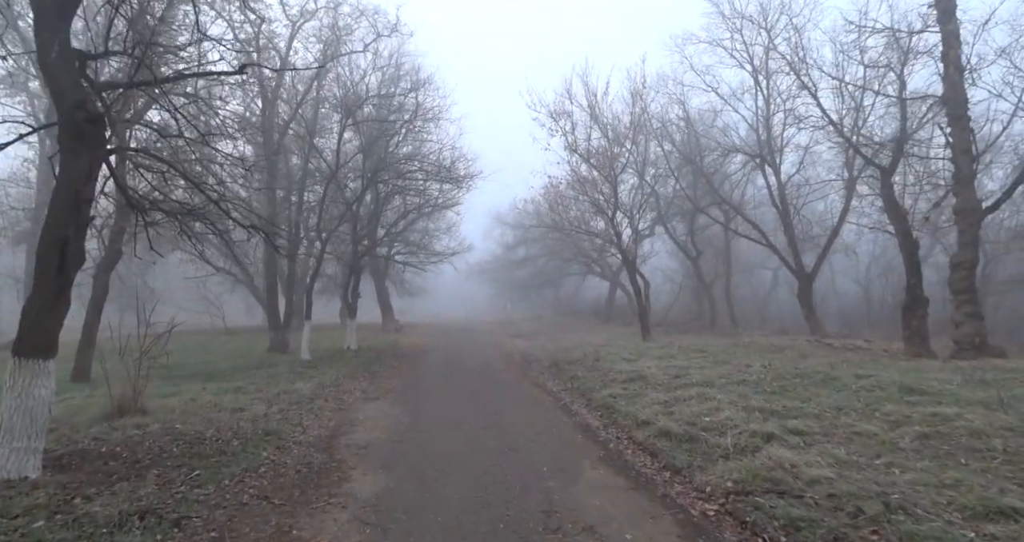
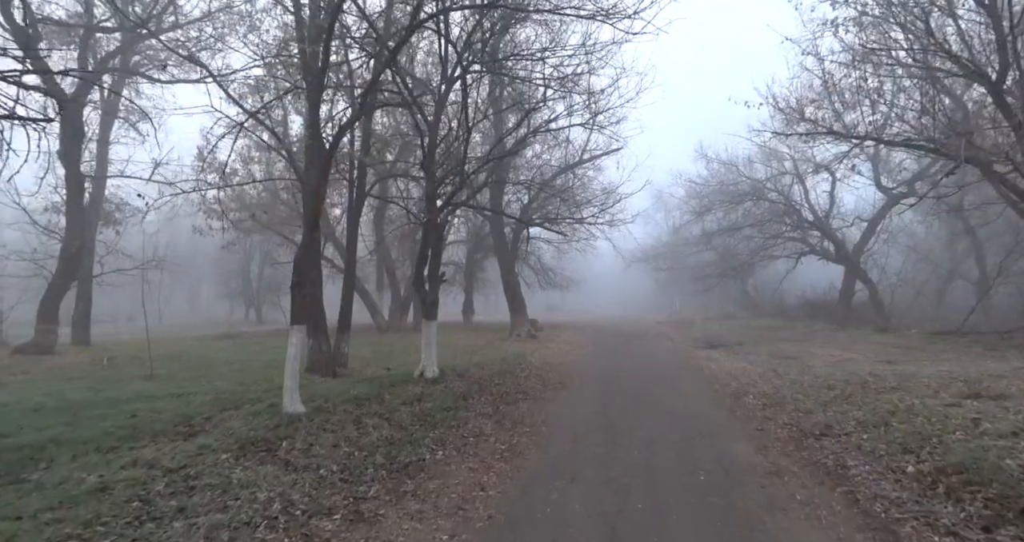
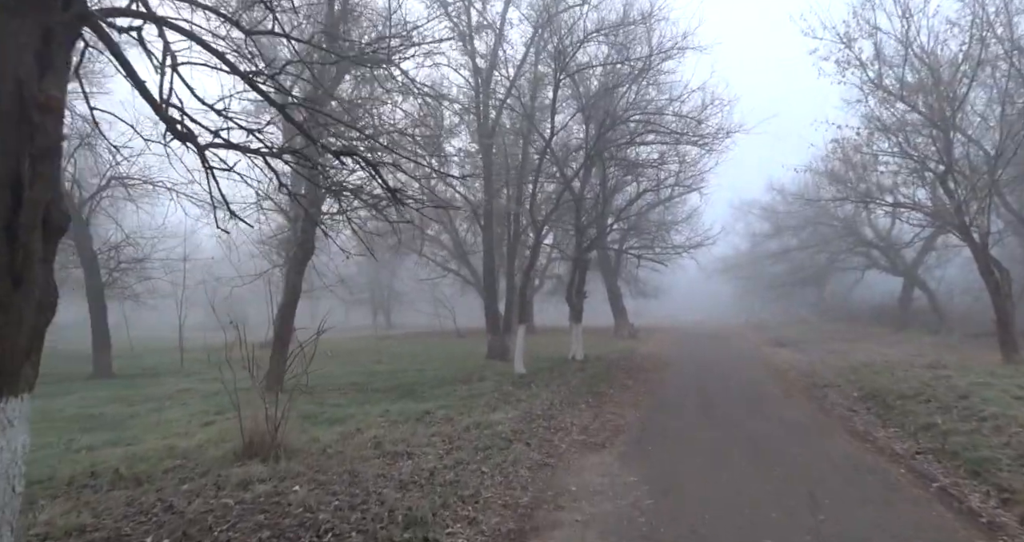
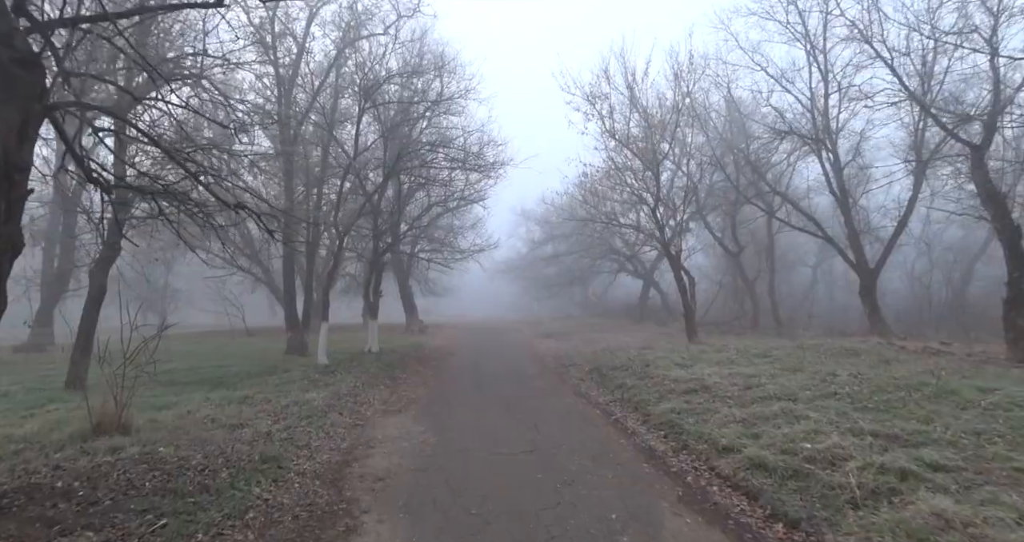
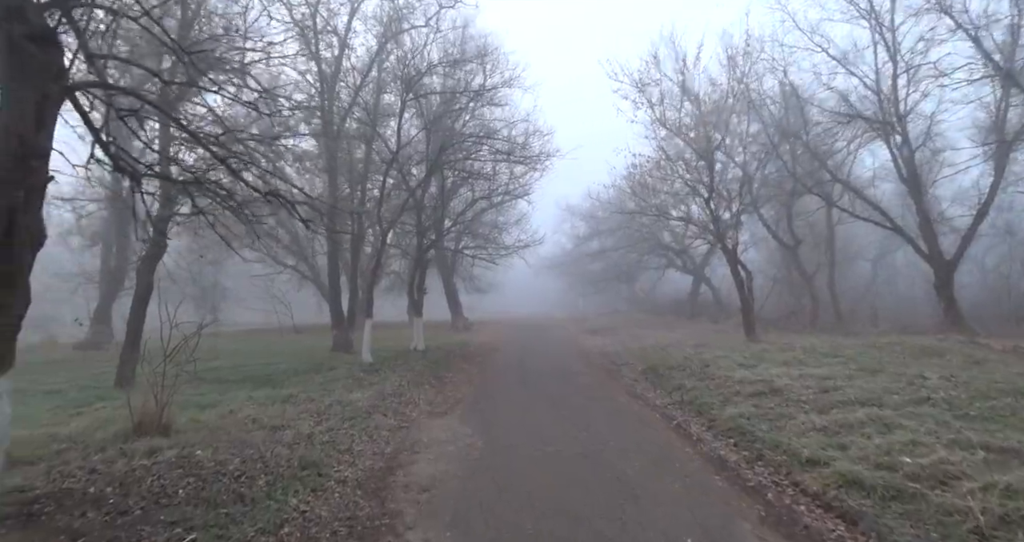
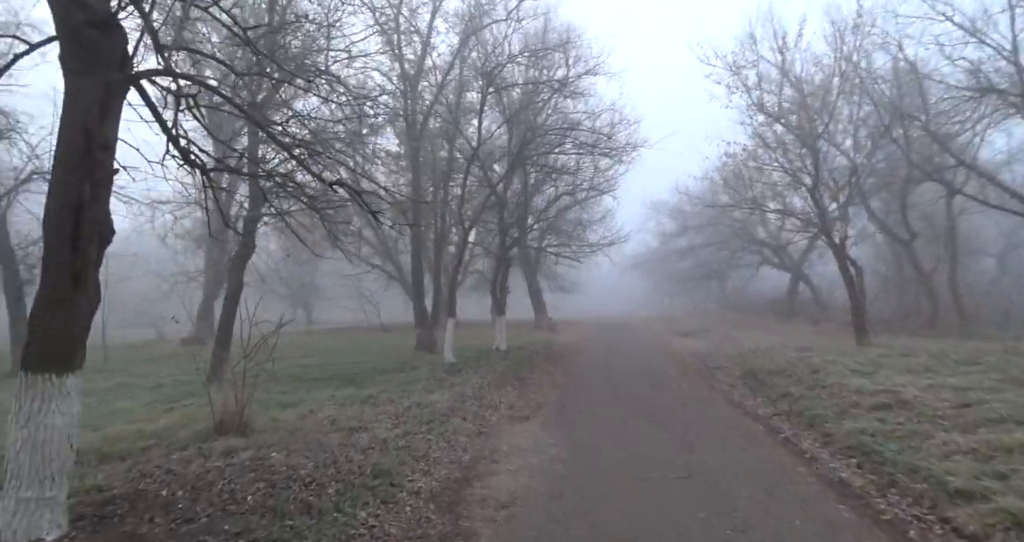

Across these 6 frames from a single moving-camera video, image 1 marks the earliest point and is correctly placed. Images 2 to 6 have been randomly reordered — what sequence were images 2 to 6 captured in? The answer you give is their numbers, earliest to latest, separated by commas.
4, 5, 6, 3, 2
